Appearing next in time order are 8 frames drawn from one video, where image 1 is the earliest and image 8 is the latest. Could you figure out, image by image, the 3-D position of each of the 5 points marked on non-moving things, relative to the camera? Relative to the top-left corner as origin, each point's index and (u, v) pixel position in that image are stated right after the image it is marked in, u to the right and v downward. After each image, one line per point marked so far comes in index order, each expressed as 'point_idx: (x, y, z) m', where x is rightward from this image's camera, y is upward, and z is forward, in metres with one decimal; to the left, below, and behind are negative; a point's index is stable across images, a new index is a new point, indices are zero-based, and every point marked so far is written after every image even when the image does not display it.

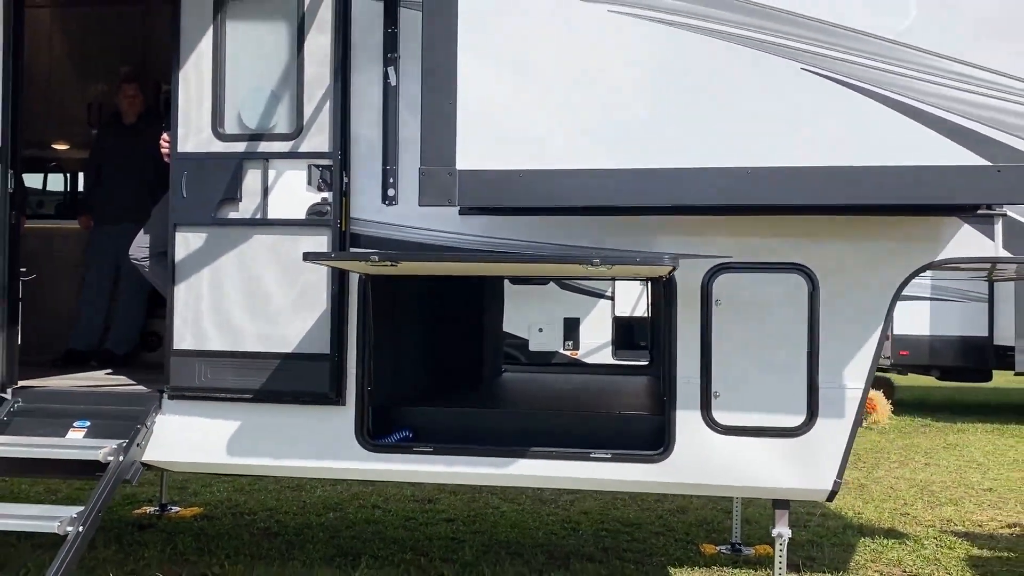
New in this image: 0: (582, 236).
0: (+0.2, +0.2, +2.8) m
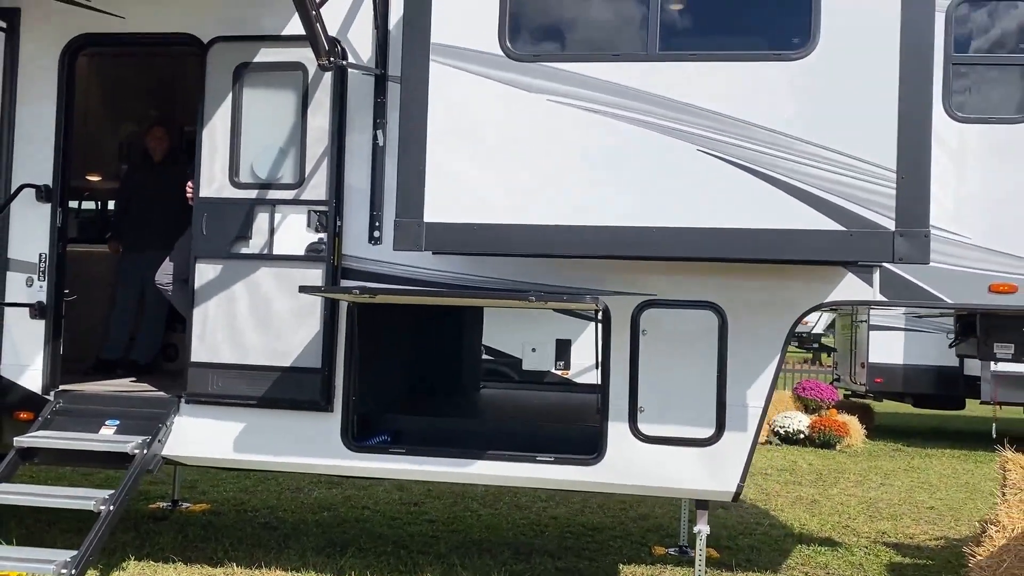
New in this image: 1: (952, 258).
0: (+0.1, +0.1, +3.3) m
1: (+1.6, +0.1, +3.2) m
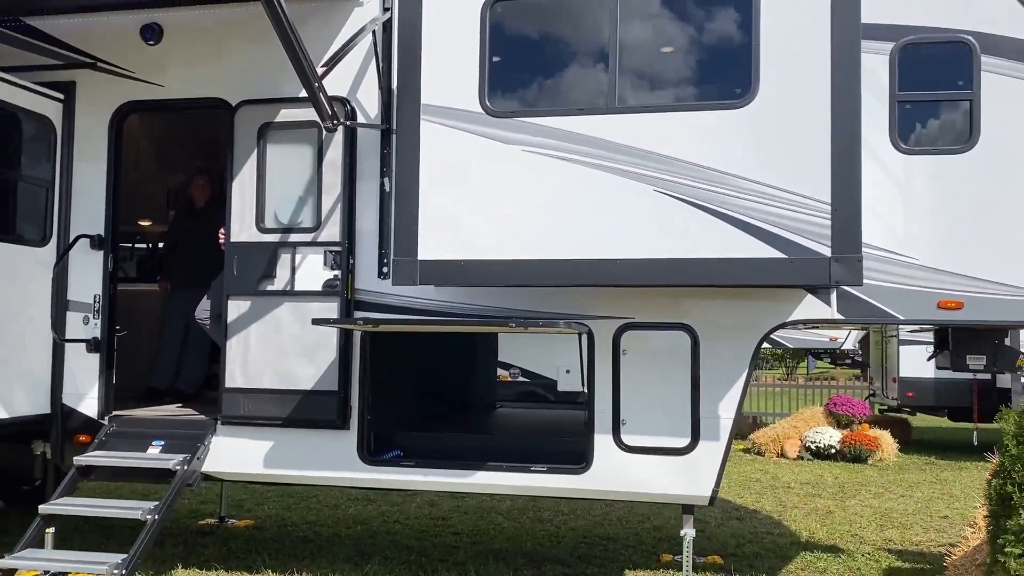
0: (+0.1, -0.1, +3.7) m
1: (+1.5, 0.0, +3.5) m
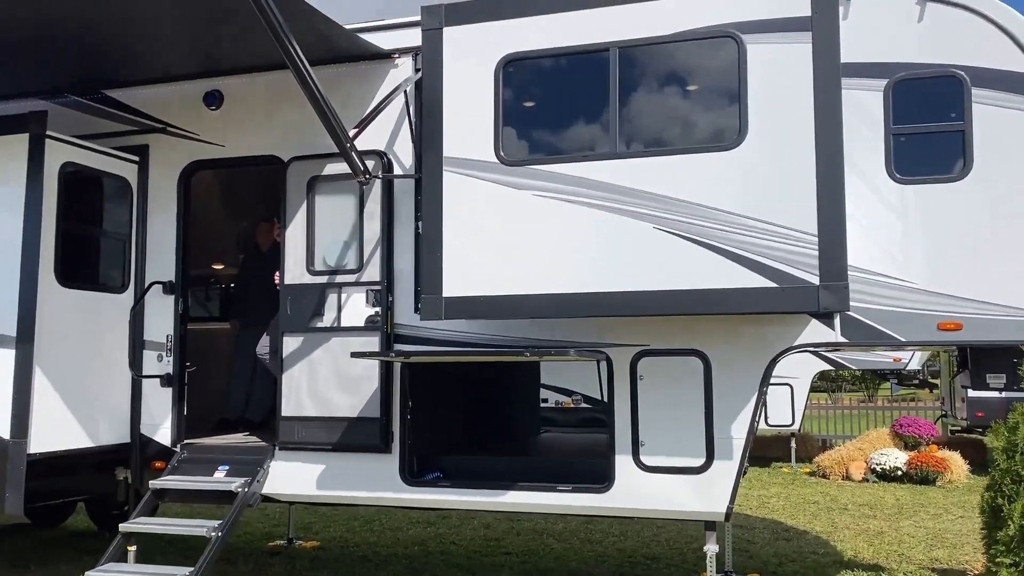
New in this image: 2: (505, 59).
0: (+0.2, -0.2, +4.0) m
1: (+1.6, 0.0, +3.6) m
2: (0.0, +0.9, +3.7) m
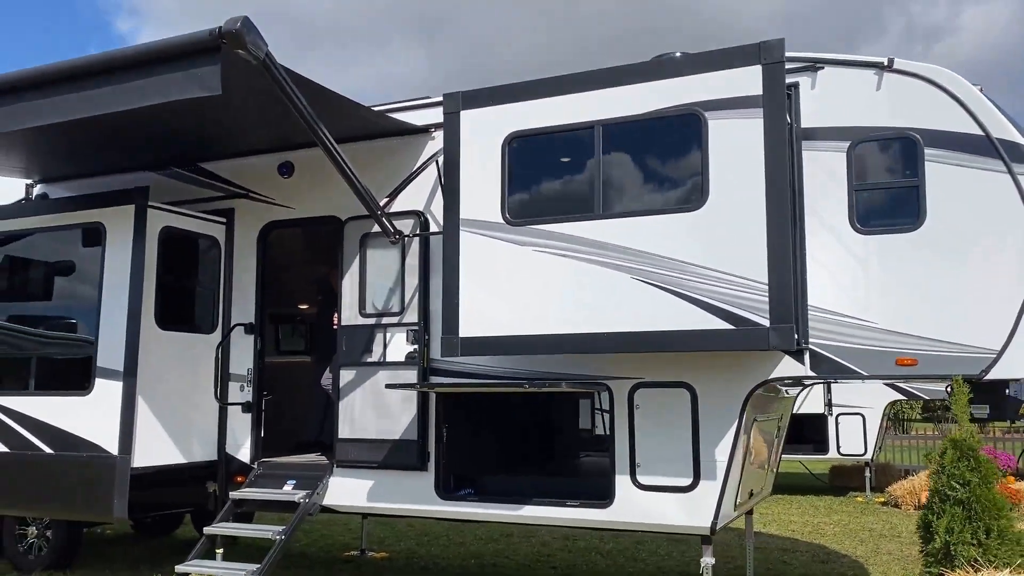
0: (+0.2, -0.4, +4.6) m
1: (+1.6, -0.2, +4.1) m
2: (0.0, +0.7, +4.4) m
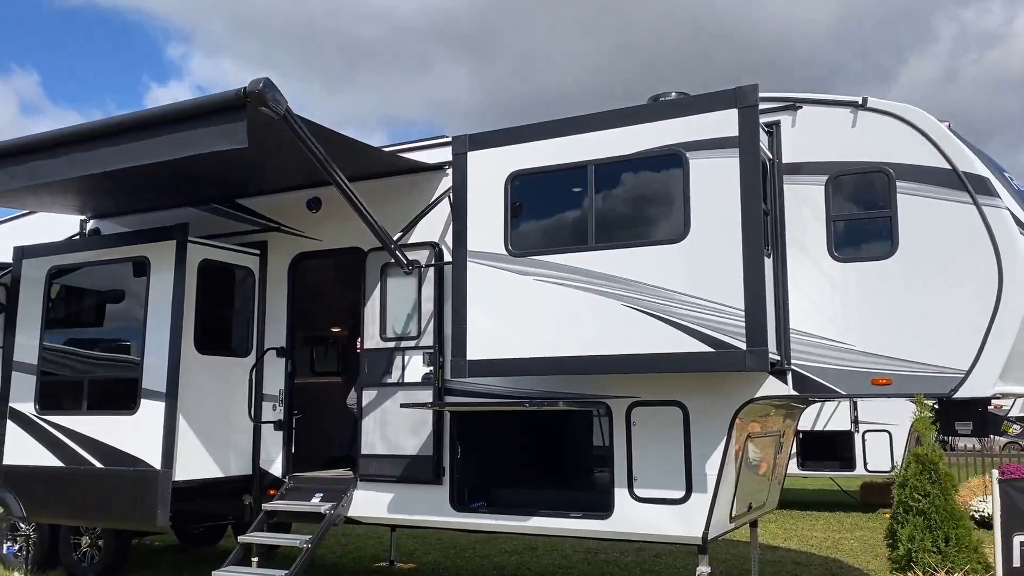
0: (+0.3, -0.6, +5.0) m
1: (+1.6, -0.3, +4.4) m
2: (0.0, +0.6, +4.7) m
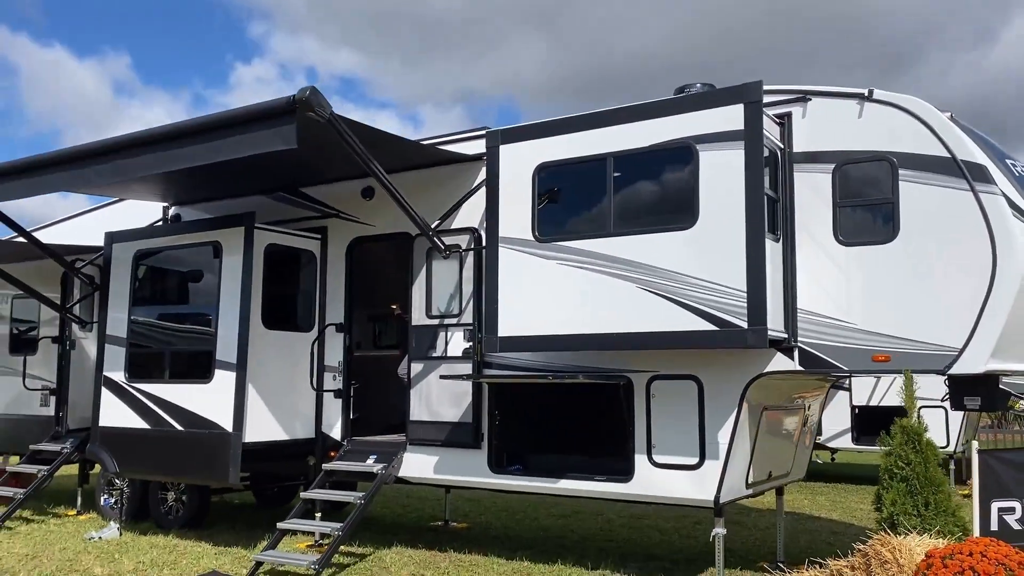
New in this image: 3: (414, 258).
0: (+0.4, -0.4, +5.4) m
1: (+1.7, -0.3, +4.7) m
2: (+0.2, +0.7, +5.2) m
3: (-0.7, +0.2, +6.2) m
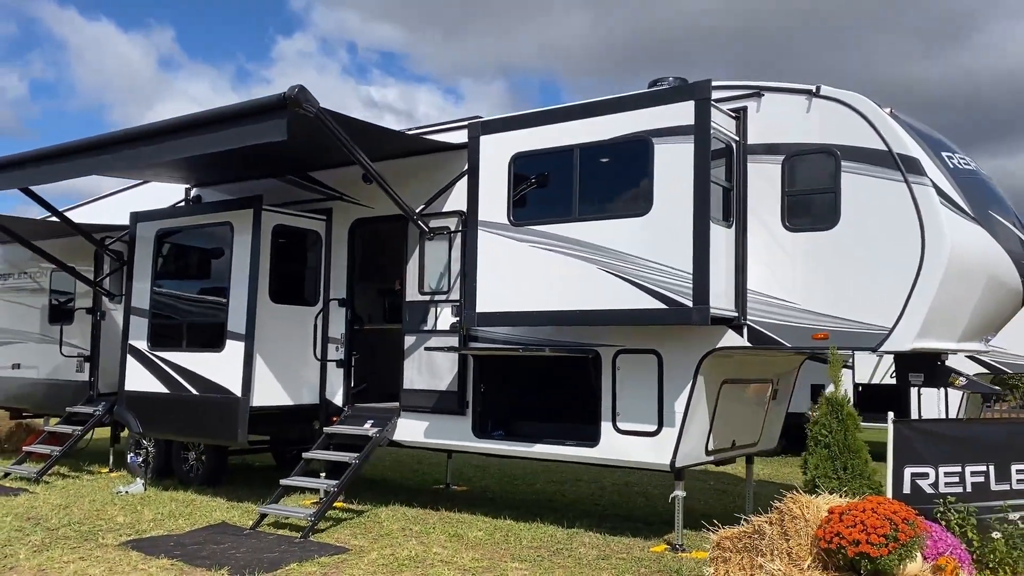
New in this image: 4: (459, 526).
0: (+0.3, -0.3, +5.9) m
1: (+1.6, -0.2, +5.0) m
2: (0.0, +0.8, +5.6) m
3: (-0.8, +0.4, +6.7) m
4: (-0.4, -1.7, +6.3) m
